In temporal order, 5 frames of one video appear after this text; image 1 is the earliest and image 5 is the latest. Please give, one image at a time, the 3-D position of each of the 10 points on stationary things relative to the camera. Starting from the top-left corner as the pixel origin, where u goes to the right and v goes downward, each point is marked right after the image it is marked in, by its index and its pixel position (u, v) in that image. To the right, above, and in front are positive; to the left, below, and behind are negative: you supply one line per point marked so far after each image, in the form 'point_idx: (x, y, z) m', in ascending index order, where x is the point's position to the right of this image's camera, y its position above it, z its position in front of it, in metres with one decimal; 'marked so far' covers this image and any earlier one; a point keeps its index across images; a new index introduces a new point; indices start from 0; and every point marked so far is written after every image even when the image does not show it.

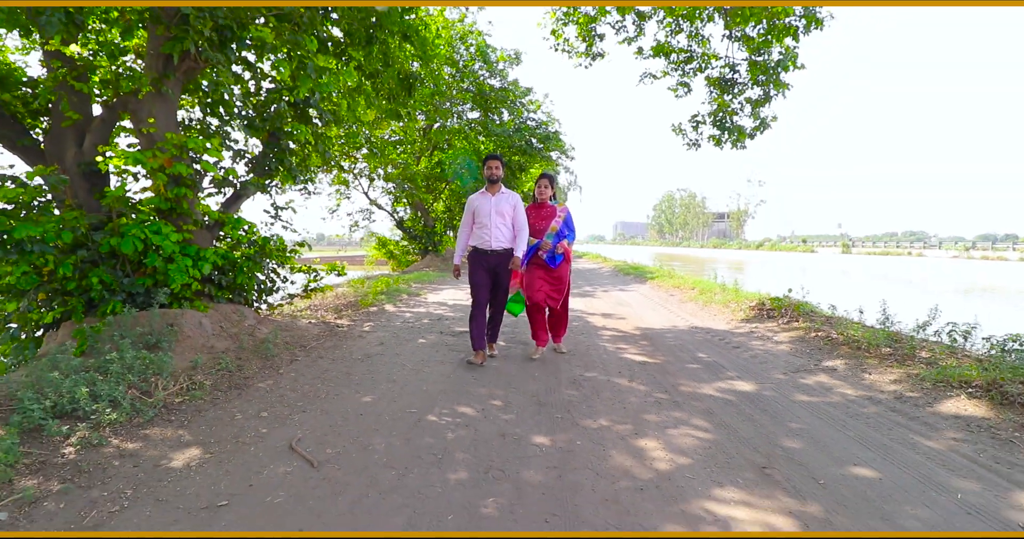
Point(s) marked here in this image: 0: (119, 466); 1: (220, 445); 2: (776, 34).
0: (-2.1, -1.1, +2.6) m
1: (-1.7, -1.1, +2.8) m
2: (+4.3, +3.8, +7.6) m
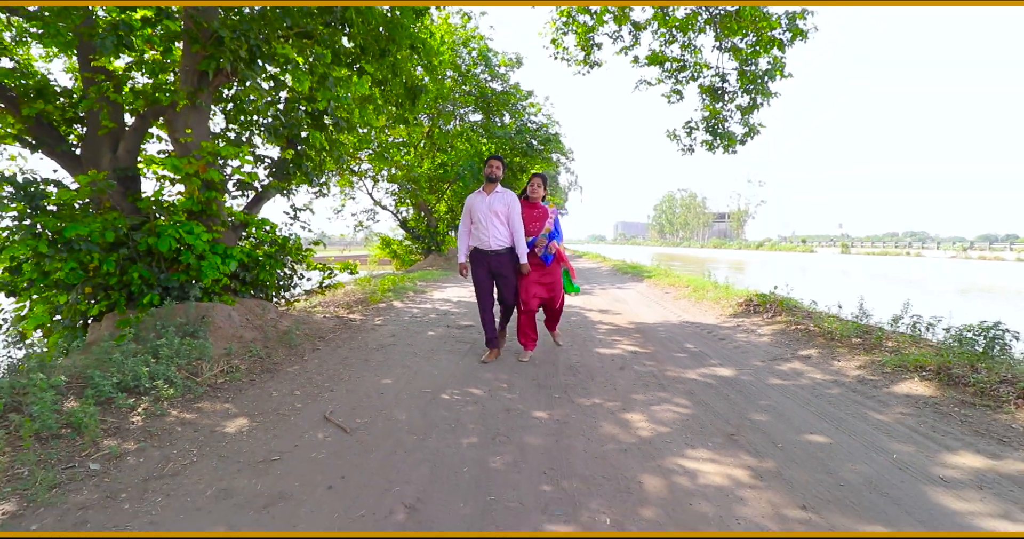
0: (-2.1, -1.0, +3.0) m
1: (-1.7, -1.0, +3.3) m
2: (+4.3, +3.9, +8.0) m
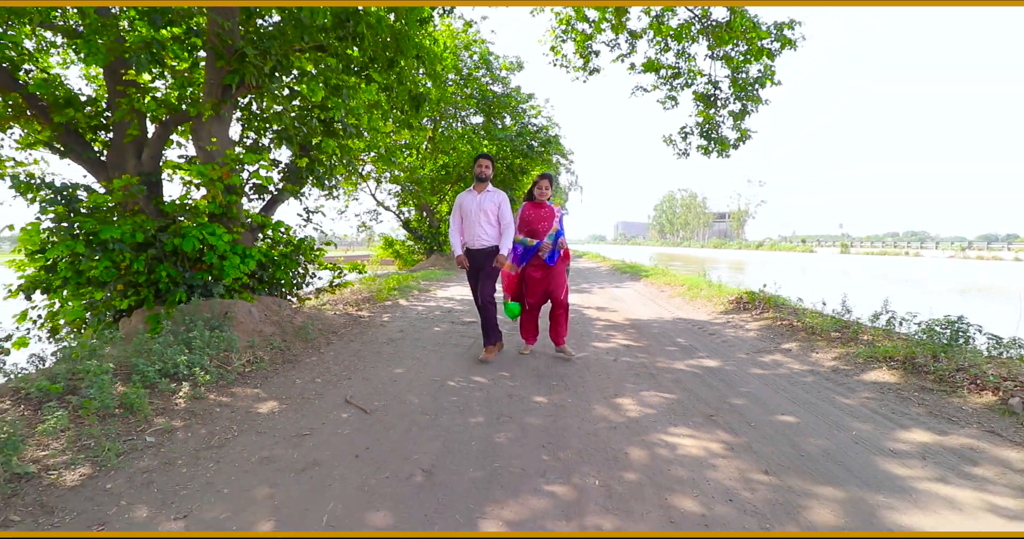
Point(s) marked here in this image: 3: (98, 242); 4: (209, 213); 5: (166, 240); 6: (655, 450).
0: (-2.1, -1.0, +3.4) m
1: (-1.7, -1.0, +3.6) m
2: (+4.3, +3.9, +8.4) m
3: (-4.3, +0.3, +4.9) m
4: (-3.8, +0.7, +6.0) m
5: (-3.9, +0.3, +5.3) m
6: (+0.9, -1.1, +2.9) m
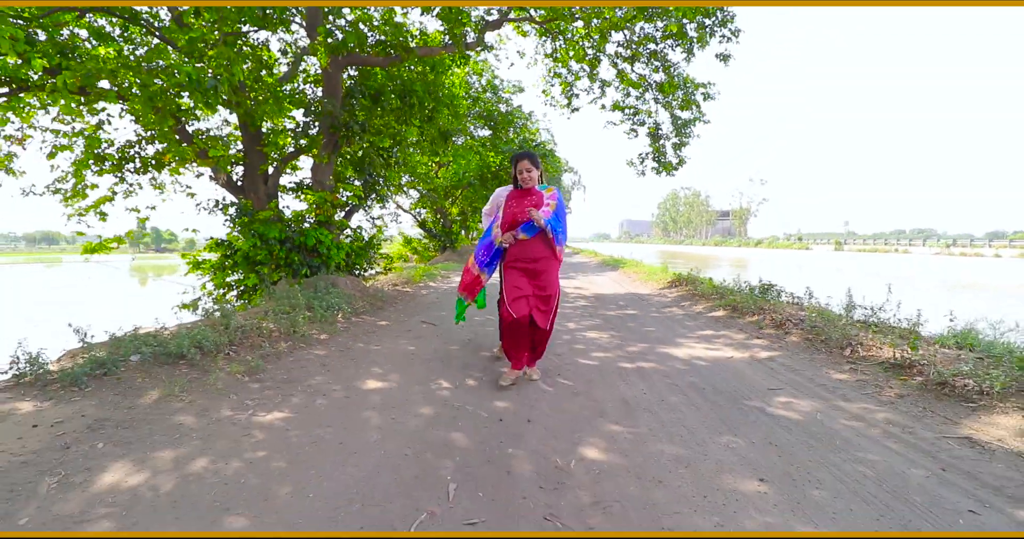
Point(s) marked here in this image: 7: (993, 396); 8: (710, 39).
0: (-2.1, -0.8, +6.6) m
1: (-1.7, -0.8, +6.9) m
2: (+4.3, +4.1, +11.6) m
3: (-4.4, +0.5, +8.2) m
4: (-3.8, +1.0, +9.3) m
5: (-3.9, +0.6, +8.5) m
6: (+0.8, -0.9, +6.1) m
7: (+3.4, -0.9, +3.3) m
8: (+4.0, +4.6, +9.5) m
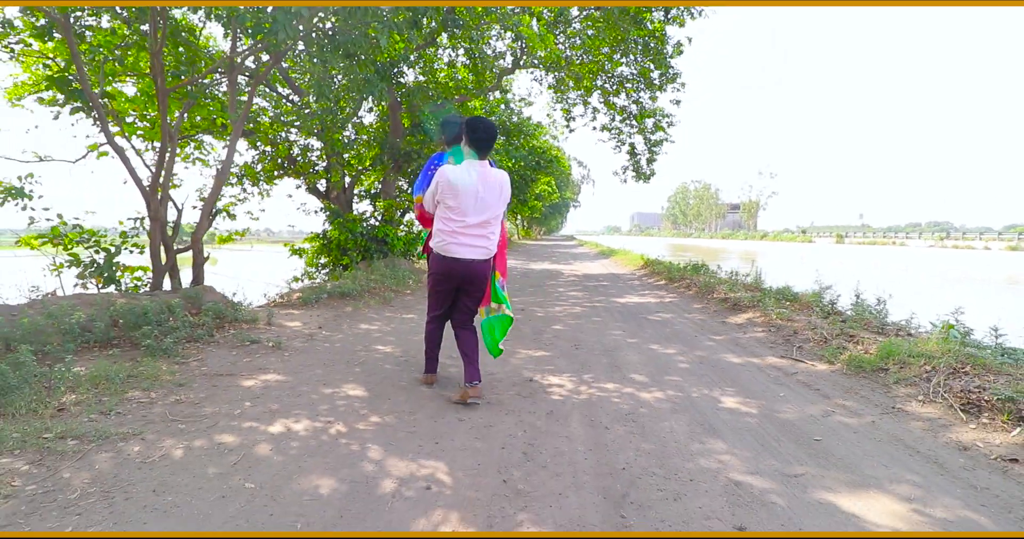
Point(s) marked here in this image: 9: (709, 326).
0: (-1.9, -0.4, +10.4) m
1: (-1.5, -0.4, +10.6) m
2: (+4.7, +4.6, +15.1) m
3: (-4.1, +0.9, +12.0) m
4: (-3.5, +1.4, +13.0) m
5: (-3.7, +1.0, +12.3) m
6: (+1.0, -0.5, +9.8) m
7: (+3.5, -0.5, +6.9) m
8: (+4.3, +5.0, +13.0) m
9: (+2.7, -0.8, +6.4) m
